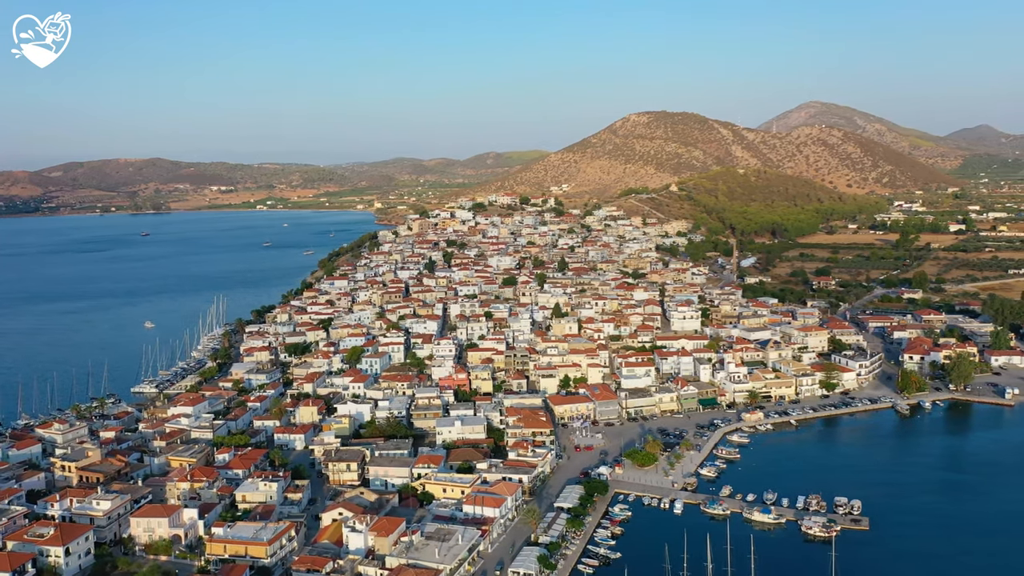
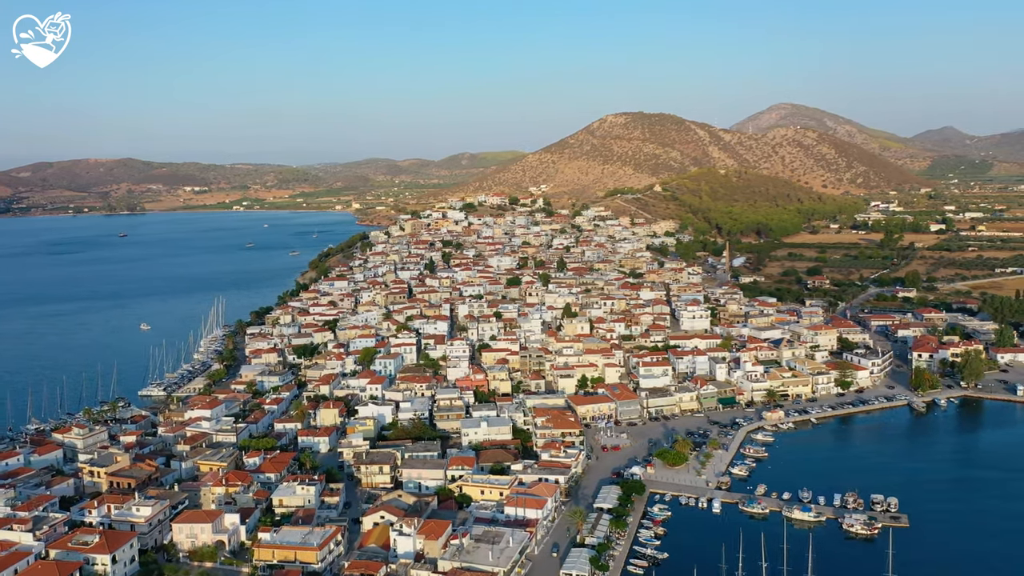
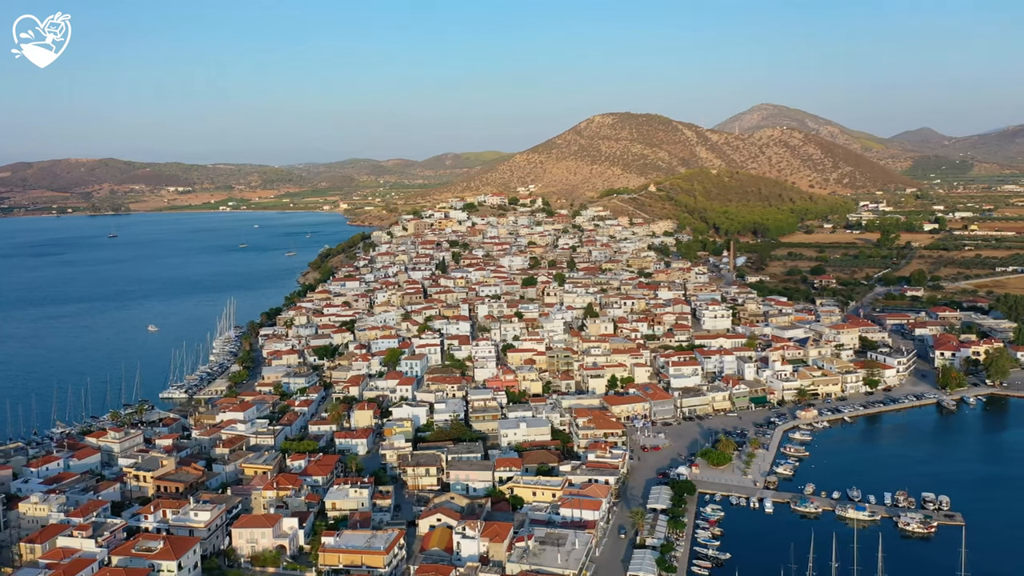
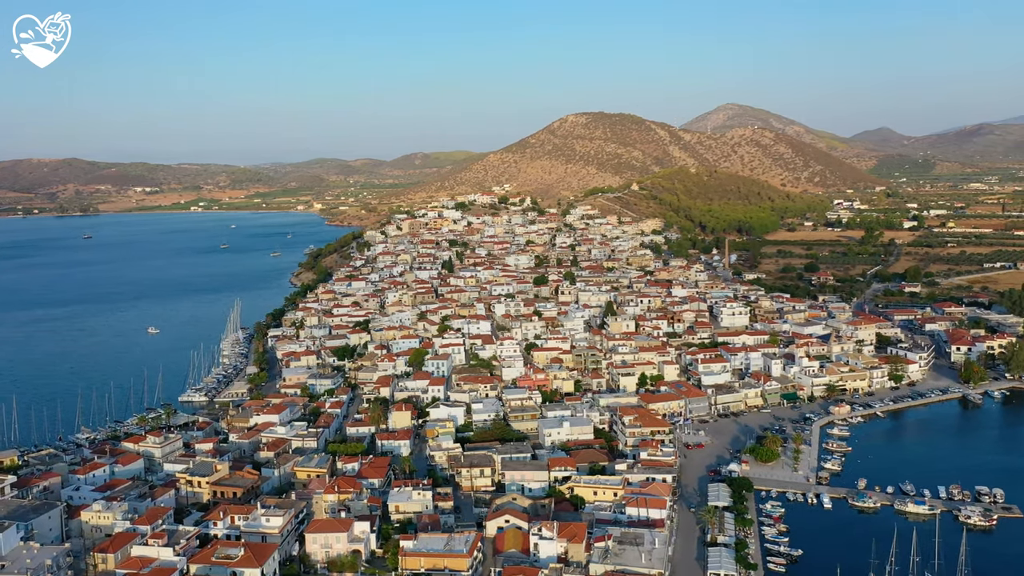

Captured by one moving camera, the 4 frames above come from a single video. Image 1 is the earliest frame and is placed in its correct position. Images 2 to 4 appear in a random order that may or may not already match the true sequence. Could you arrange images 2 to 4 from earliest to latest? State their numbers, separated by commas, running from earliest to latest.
2, 3, 4
